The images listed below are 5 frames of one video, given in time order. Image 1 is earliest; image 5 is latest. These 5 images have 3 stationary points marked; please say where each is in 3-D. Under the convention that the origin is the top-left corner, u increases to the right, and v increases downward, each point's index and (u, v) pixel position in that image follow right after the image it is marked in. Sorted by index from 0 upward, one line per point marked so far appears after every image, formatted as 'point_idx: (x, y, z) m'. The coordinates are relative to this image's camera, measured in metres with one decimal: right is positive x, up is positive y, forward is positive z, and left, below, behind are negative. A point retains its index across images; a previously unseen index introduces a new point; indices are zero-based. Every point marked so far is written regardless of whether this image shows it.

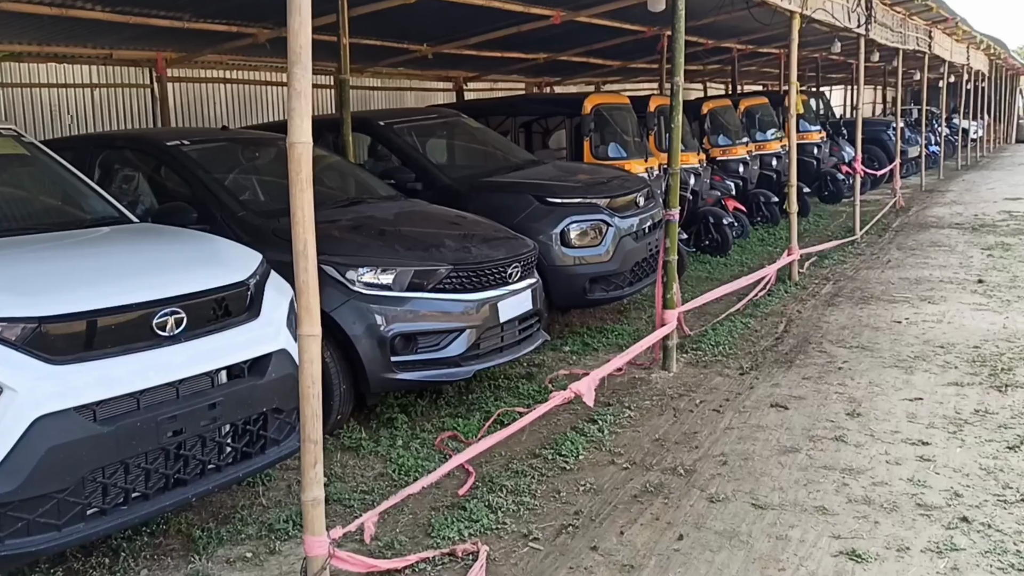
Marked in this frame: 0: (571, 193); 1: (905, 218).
0: (+0.4, +0.7, +6.4) m
1: (+5.6, +1.0, +13.1) m
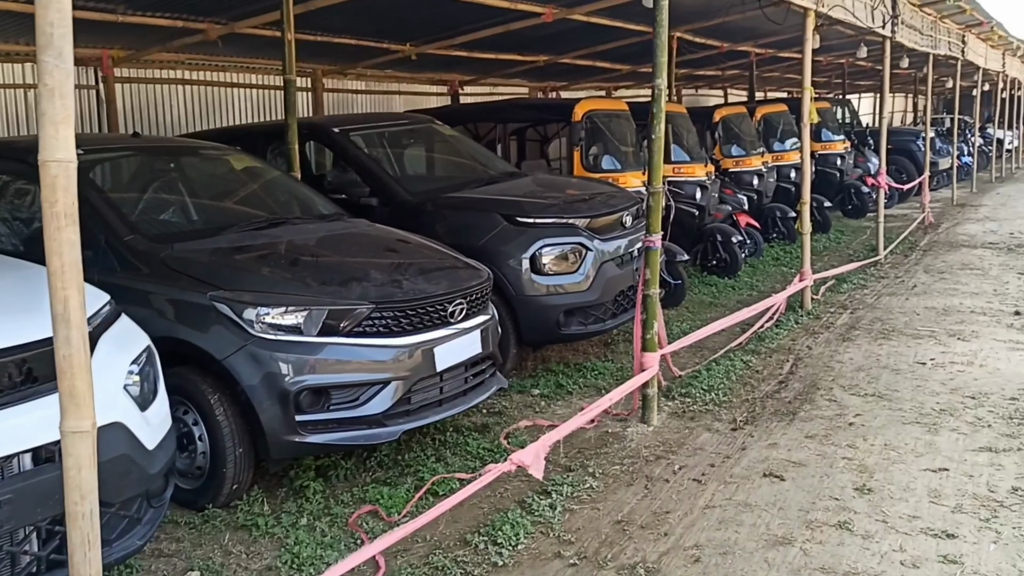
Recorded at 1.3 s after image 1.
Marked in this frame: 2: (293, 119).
0: (+0.2, +0.5, +5.6) m
1: (+5.5, +0.7, +12.1) m
2: (-1.3, +1.0, +5.7) m
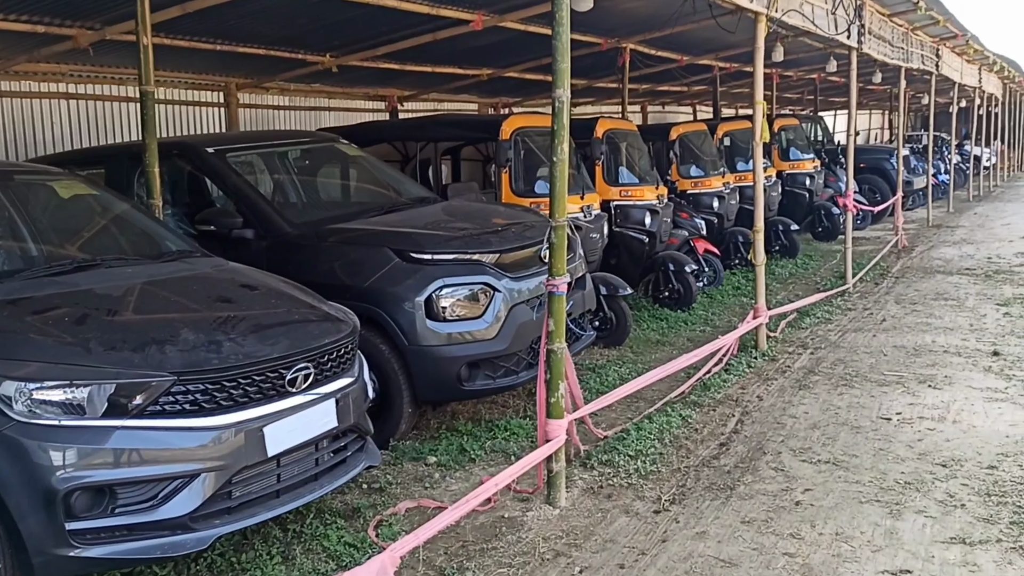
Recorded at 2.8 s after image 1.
0: (-0.4, +0.2, +4.8) m
1: (+4.9, +0.3, +11.4) m
2: (-1.9, +0.8, +4.9) m
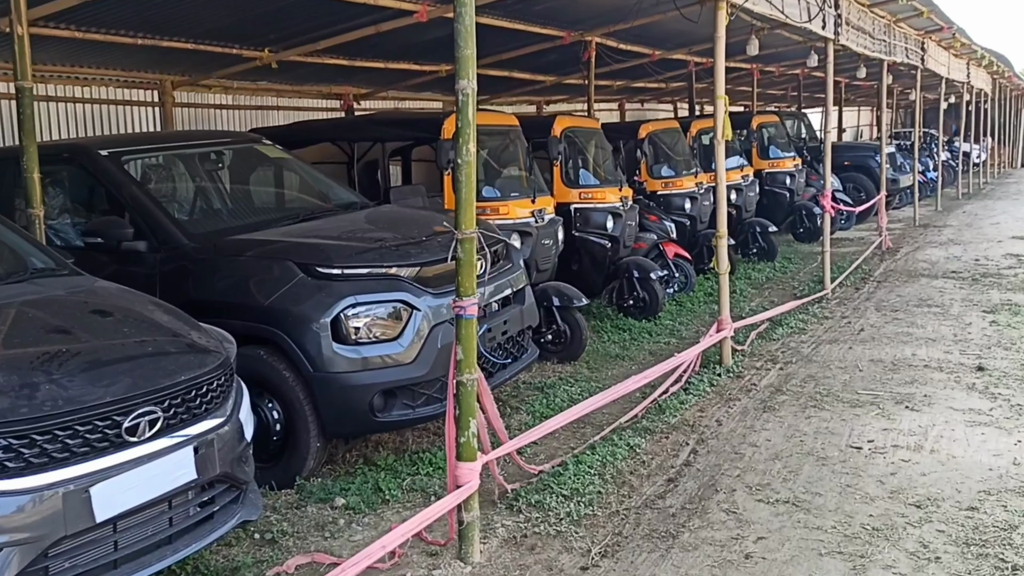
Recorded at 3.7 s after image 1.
0: (-0.7, +0.1, +4.2) m
1: (+4.5, +0.3, +10.9) m
2: (-2.3, +0.7, +4.3) m
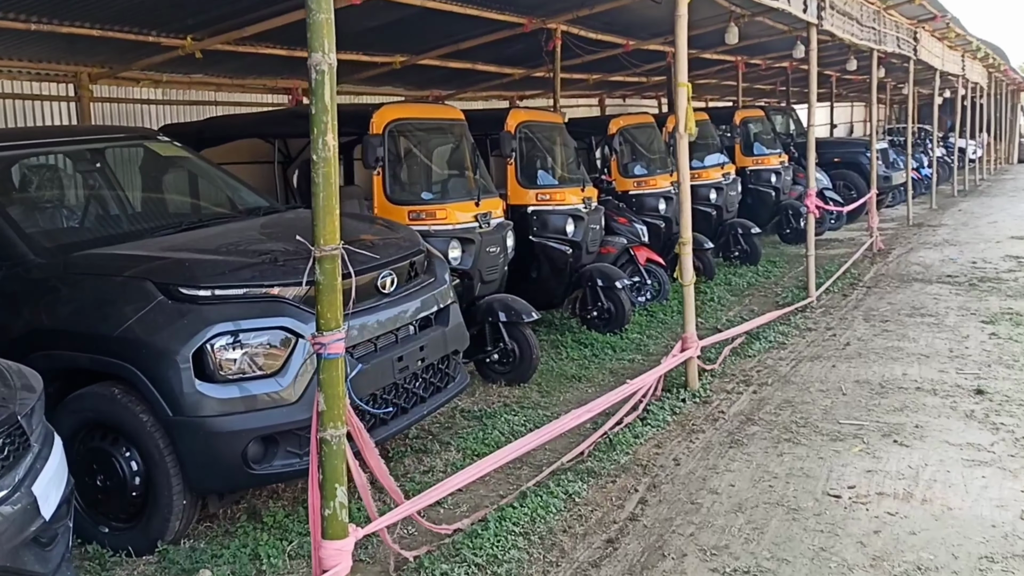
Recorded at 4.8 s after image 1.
0: (-1.1, 0.0, +3.5) m
1: (+4.1, +0.2, +10.2) m
2: (-2.6, +0.6, +3.6) m
